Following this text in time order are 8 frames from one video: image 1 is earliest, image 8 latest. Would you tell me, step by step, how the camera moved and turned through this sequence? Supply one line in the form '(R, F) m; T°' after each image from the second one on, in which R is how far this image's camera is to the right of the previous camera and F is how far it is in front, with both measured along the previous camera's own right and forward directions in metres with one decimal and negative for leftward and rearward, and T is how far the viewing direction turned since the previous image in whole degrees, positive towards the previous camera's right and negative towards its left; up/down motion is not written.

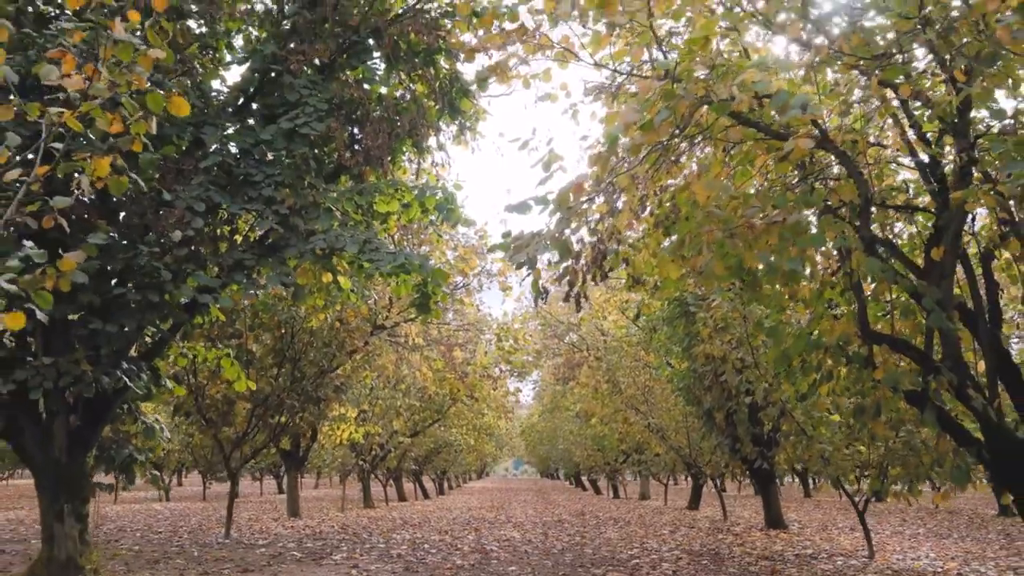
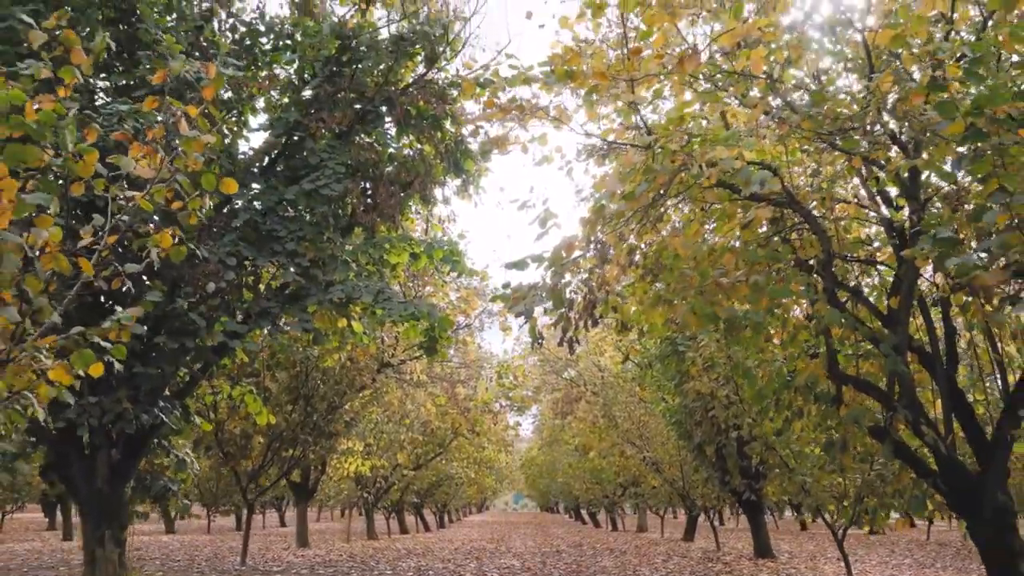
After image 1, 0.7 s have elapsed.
(0.0, -0.6) m; 0°
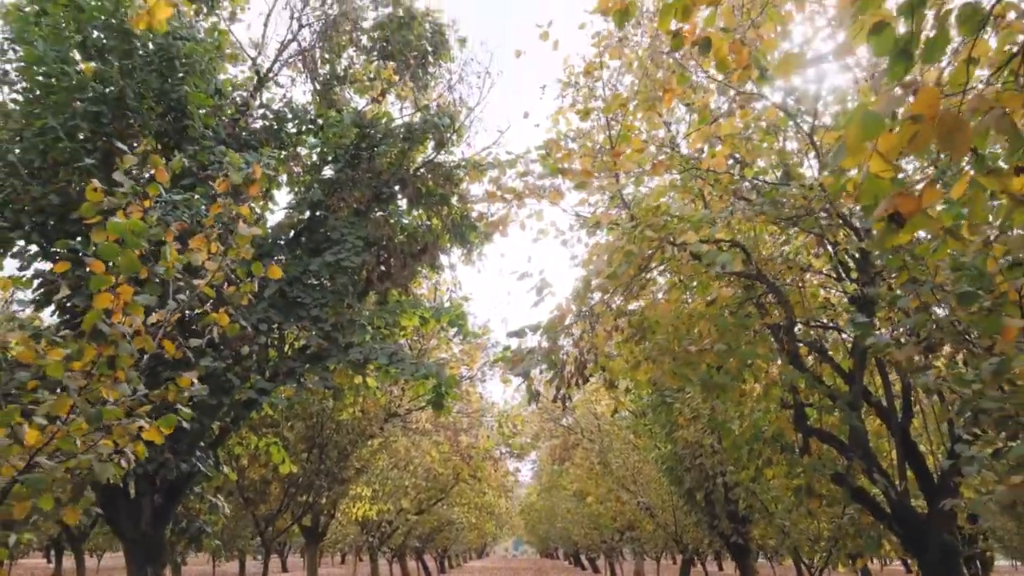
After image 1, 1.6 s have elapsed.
(0.0, -0.8) m; 0°
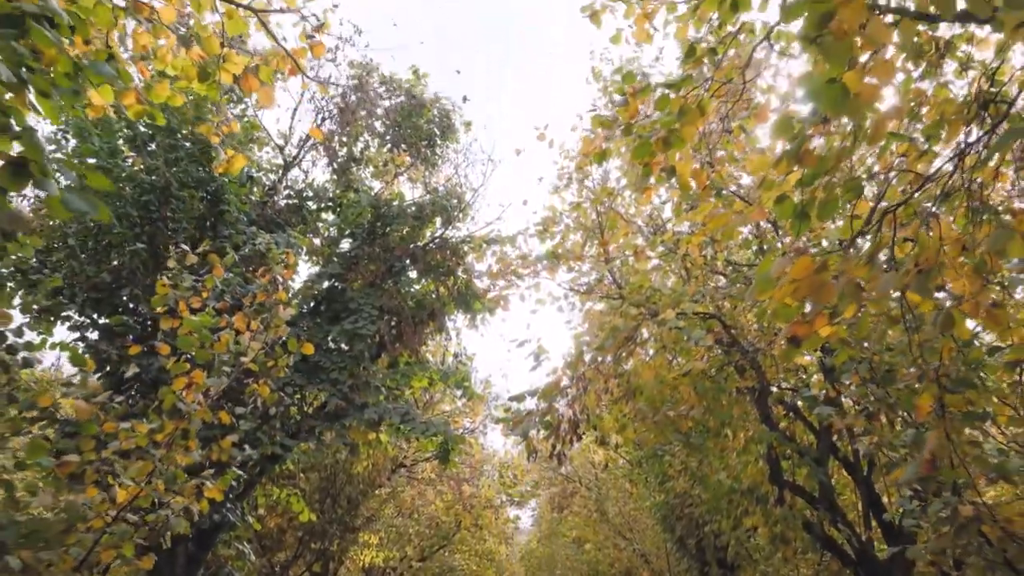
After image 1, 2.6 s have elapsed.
(0.0, -0.8) m; 0°
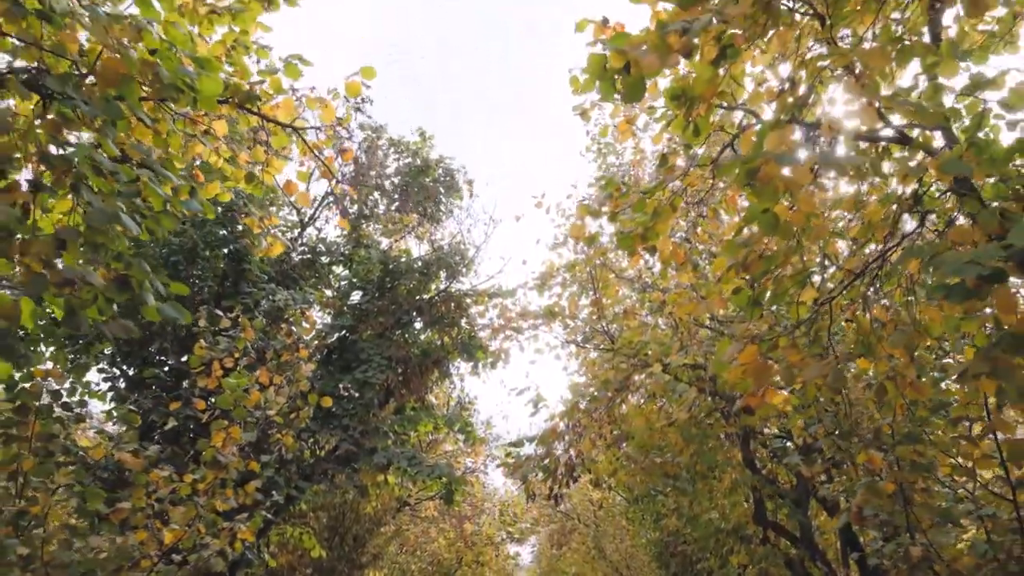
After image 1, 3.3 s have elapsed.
(0.0, -0.6) m; 0°
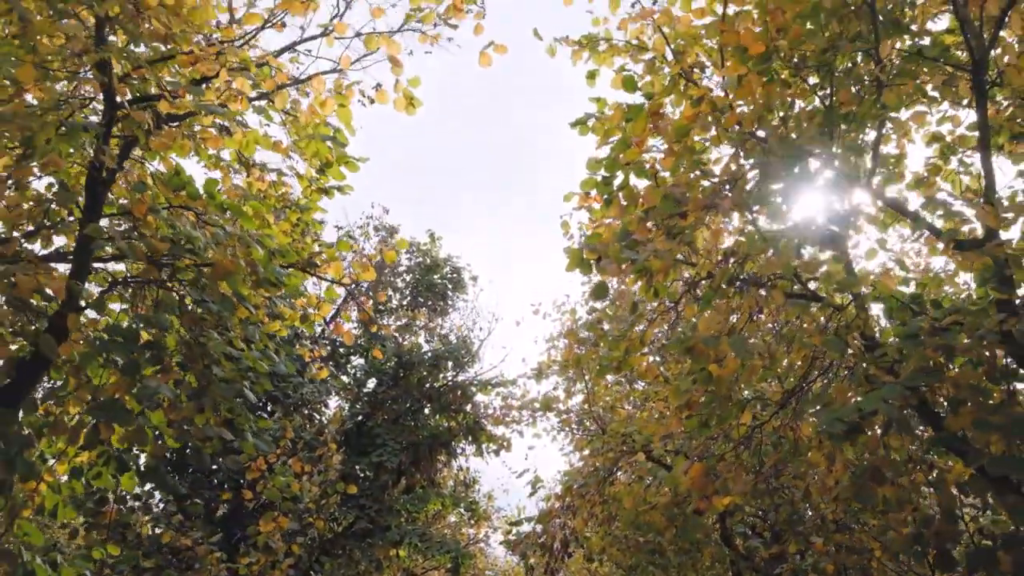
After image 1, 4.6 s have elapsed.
(0.0, -1.0) m; 0°
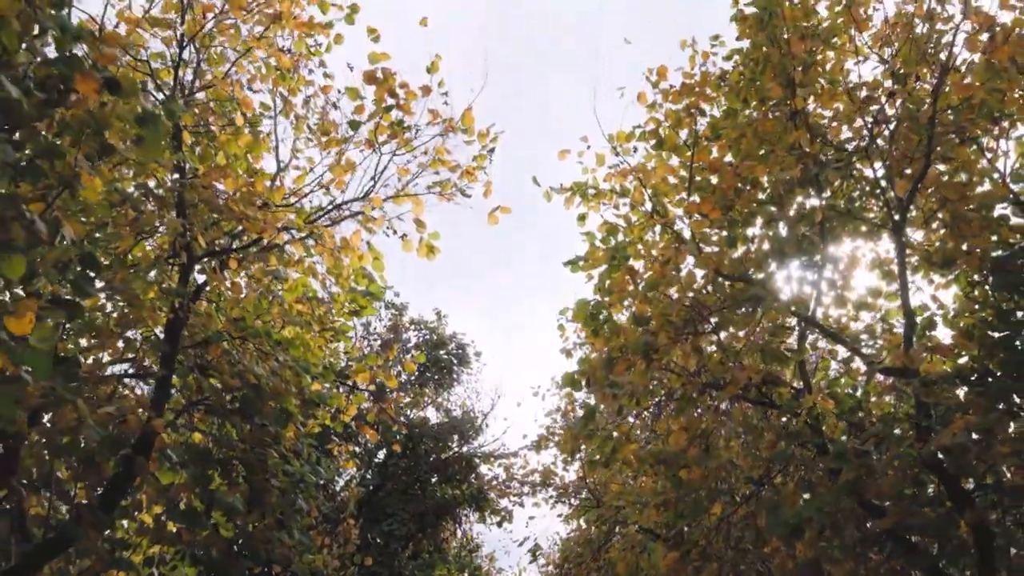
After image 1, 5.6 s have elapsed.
(0.0, -0.8) m; 0°
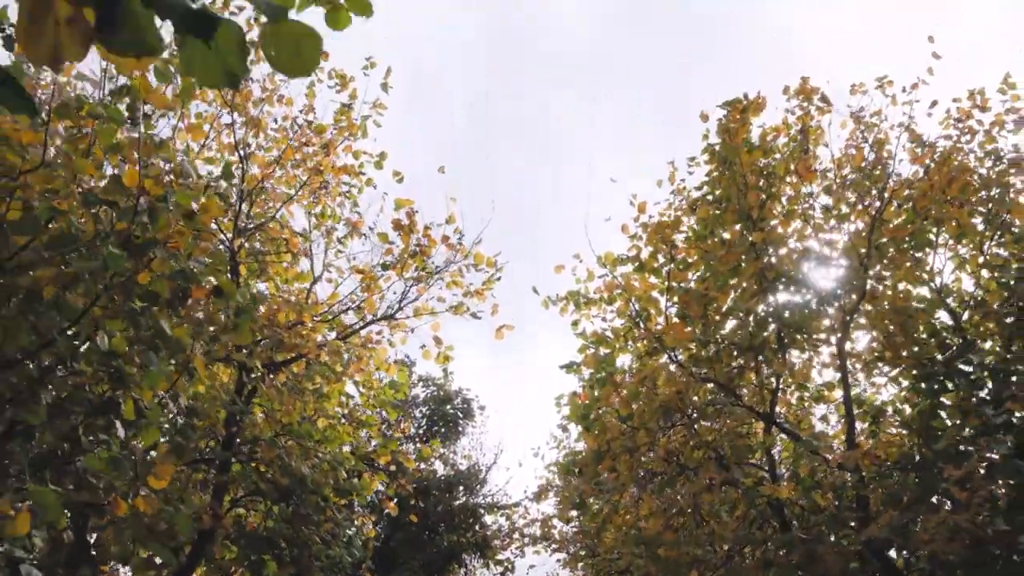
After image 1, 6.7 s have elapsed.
(0.0, -0.9) m; 0°
